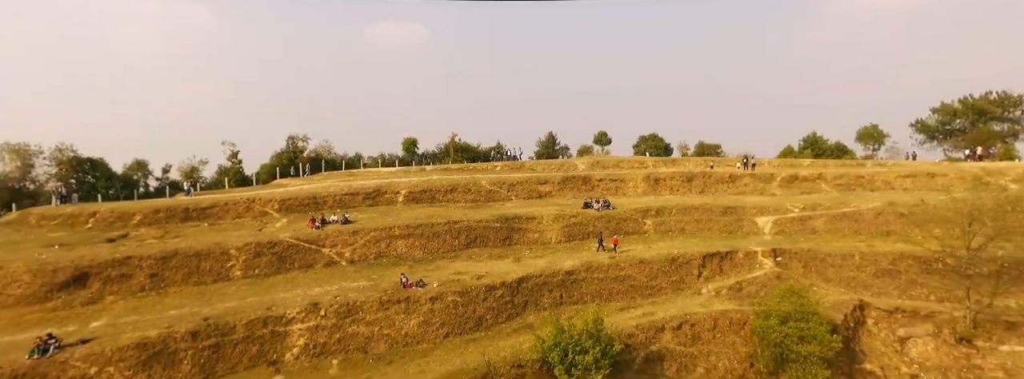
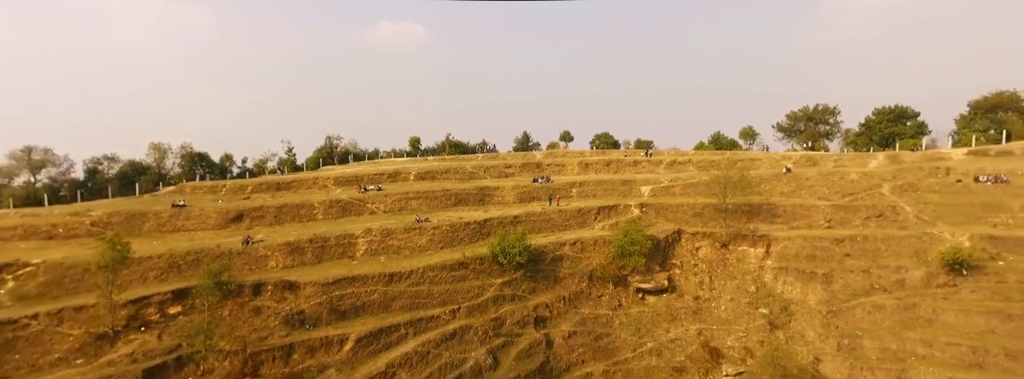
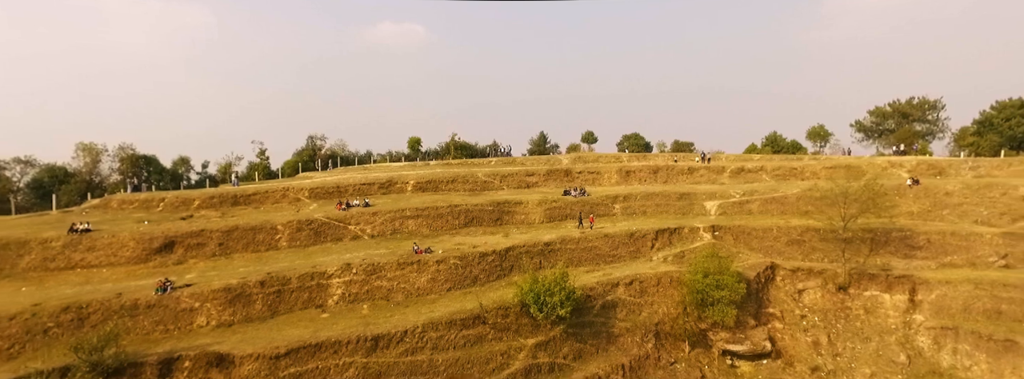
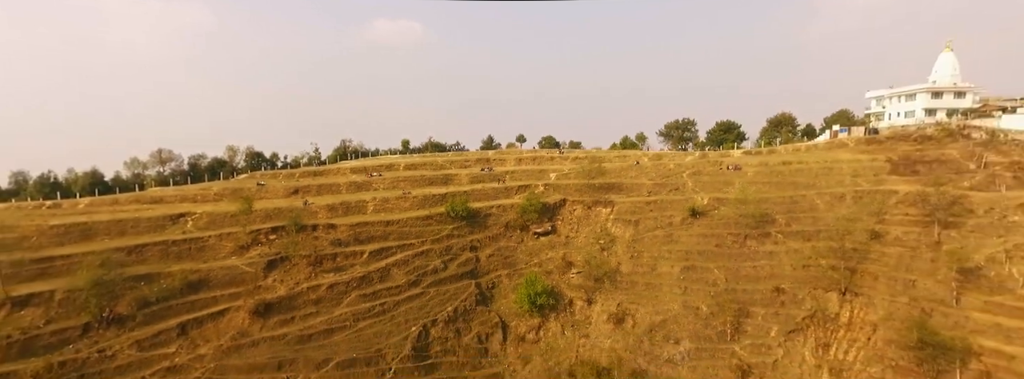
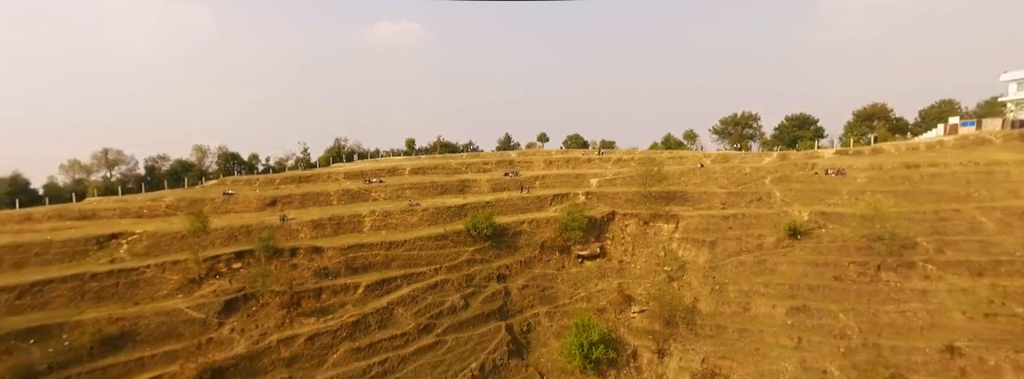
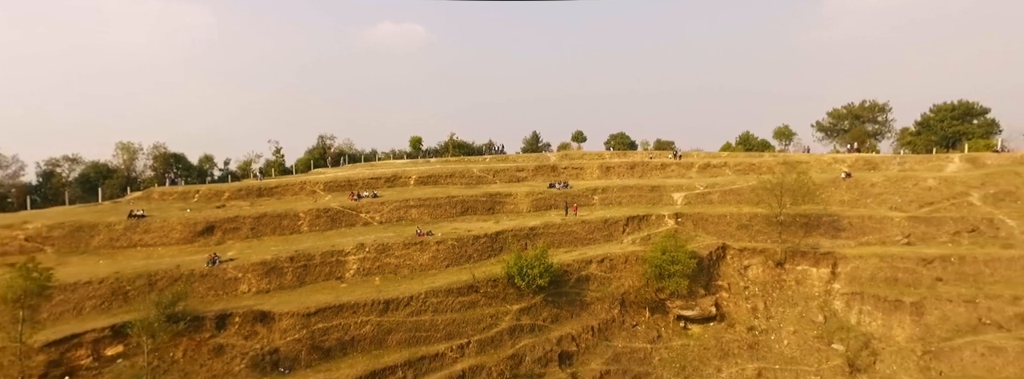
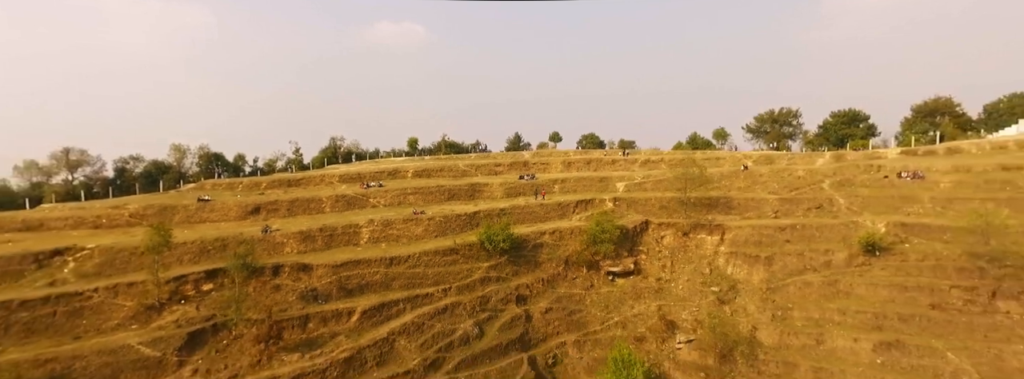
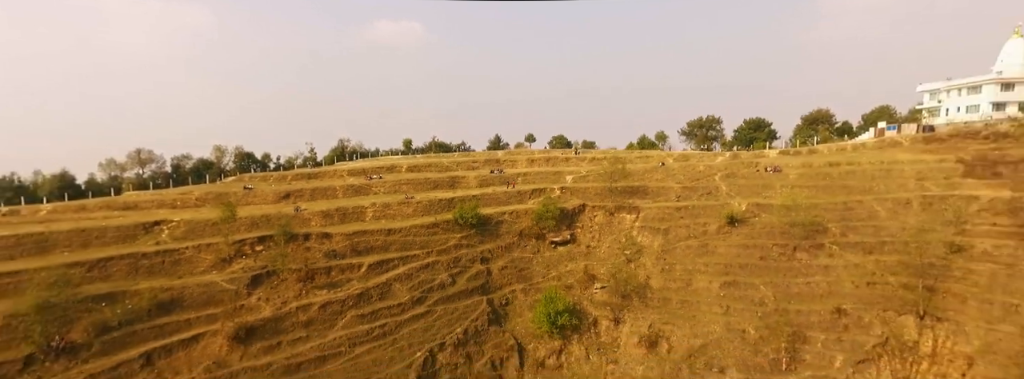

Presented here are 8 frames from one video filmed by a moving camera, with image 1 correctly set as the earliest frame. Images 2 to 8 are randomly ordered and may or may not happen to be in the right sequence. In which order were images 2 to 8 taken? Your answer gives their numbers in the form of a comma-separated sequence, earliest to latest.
3, 6, 2, 7, 5, 8, 4
